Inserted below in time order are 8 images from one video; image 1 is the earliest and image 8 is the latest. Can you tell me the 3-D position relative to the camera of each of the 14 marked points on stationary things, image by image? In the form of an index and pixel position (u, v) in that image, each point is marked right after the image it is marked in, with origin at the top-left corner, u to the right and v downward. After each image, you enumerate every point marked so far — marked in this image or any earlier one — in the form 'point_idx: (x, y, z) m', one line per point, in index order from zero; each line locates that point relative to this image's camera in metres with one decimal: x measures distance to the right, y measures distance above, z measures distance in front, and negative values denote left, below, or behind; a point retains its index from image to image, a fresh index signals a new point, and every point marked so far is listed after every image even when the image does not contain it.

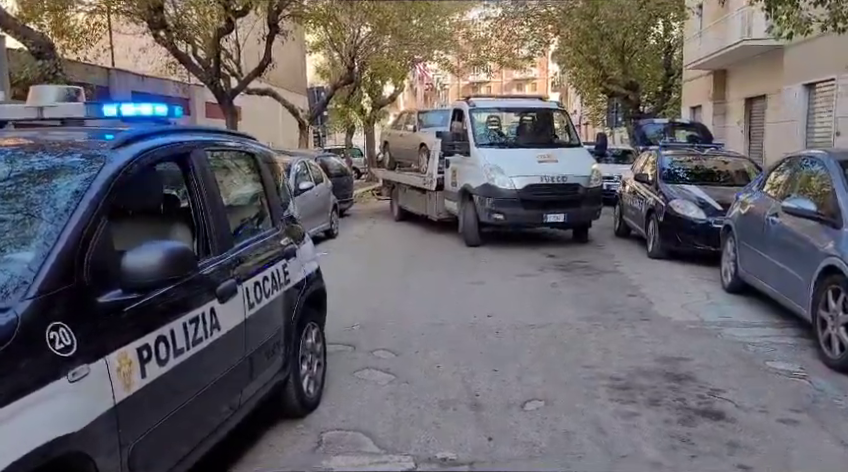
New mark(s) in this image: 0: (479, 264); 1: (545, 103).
0: (+0.8, -0.4, +11.5) m
1: (+2.1, +2.3, +14.5) m
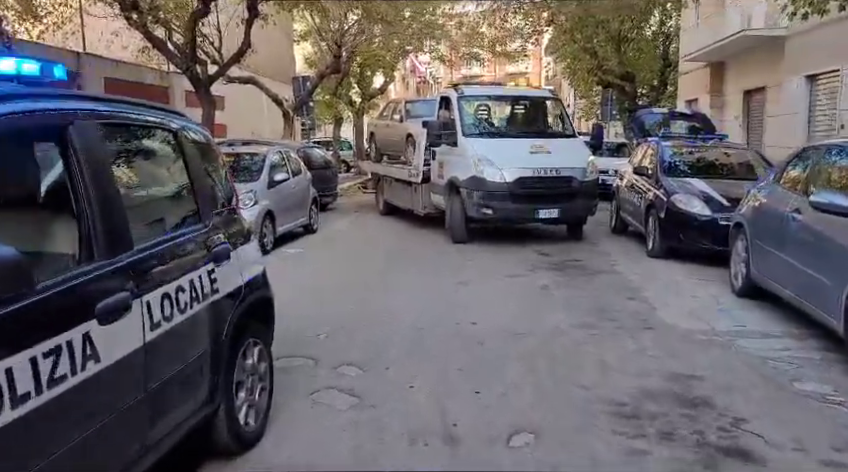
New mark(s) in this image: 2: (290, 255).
0: (+0.6, -0.3, +10.6) m
1: (+1.9, +2.4, +13.6) m
2: (-1.9, -0.3, +11.3) m
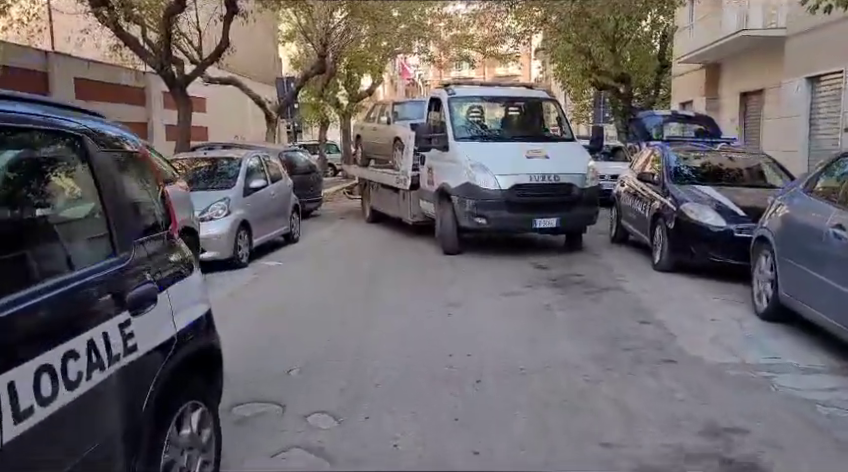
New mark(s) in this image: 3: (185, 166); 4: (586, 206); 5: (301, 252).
0: (+0.4, -0.5, +9.8) m
1: (+1.7, +2.3, +12.8) m
2: (-2.0, -0.4, +10.4) m
3: (-3.3, +1.0, +11.3) m
4: (+2.2, +0.4, +11.2) m
5: (-1.8, -0.3, +12.0) m
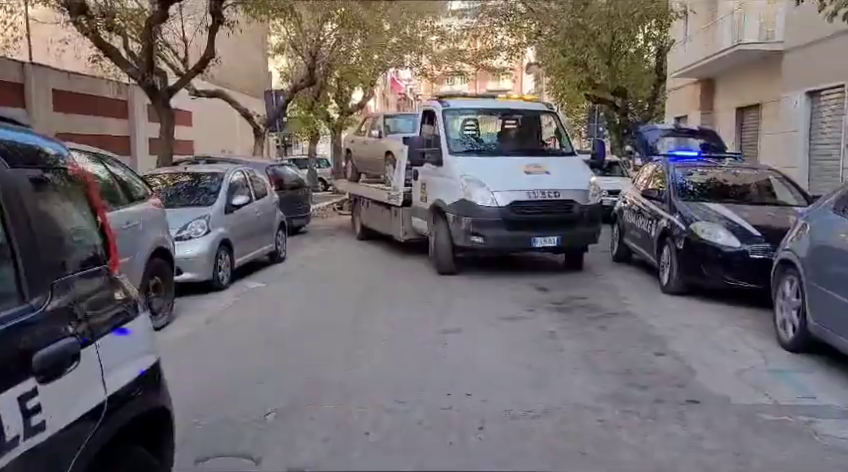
0: (+0.3, -0.7, +9.2) m
1: (+1.6, +2.0, +12.3) m
2: (-2.1, -0.6, +9.8) m
3: (-3.4, +0.7, +10.7) m
4: (+2.1, +0.1, +10.6) m
5: (-1.9, -0.5, +11.4) m
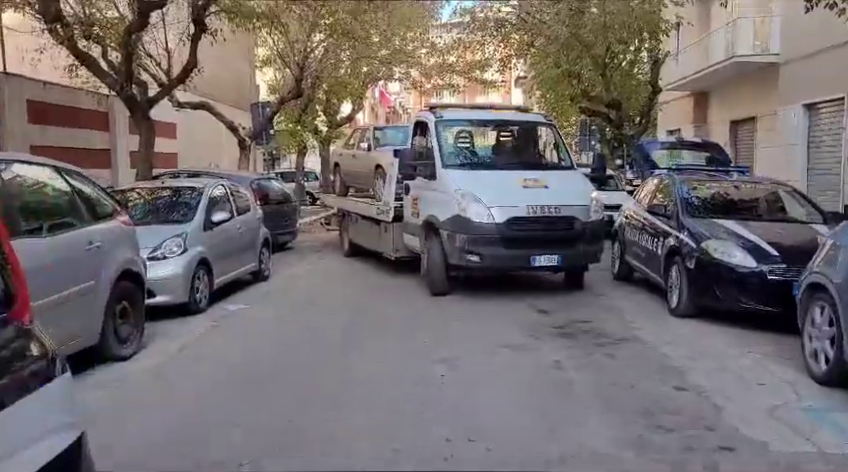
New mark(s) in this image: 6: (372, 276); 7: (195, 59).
0: (+0.3, -0.9, +8.6) m
1: (+1.5, +1.7, +11.7) m
2: (-2.2, -0.9, +9.1) m
3: (-3.5, +0.5, +10.1) m
4: (+2.0, -0.1, +10.0) m
5: (-2.0, -0.8, +10.7) m
6: (-0.8, -0.6, +12.4) m
7: (-4.1, +3.2, +14.6) m
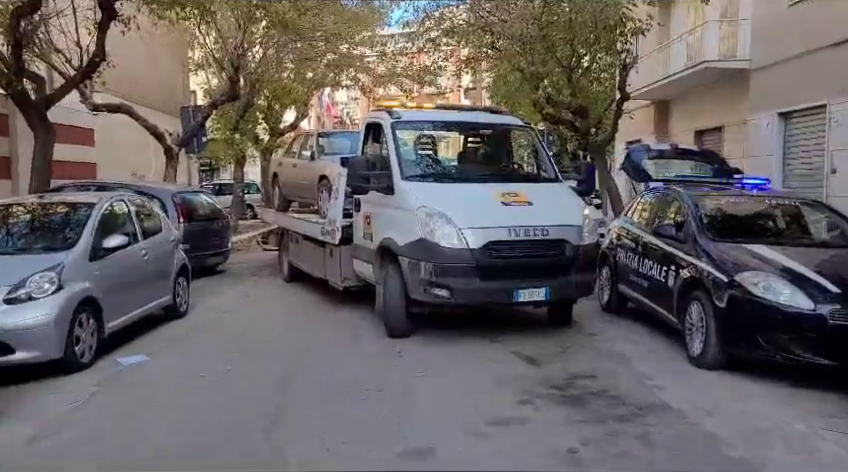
0: (-0.1, -1.2, +6.6) m
1: (+0.9, +1.4, +9.8) m
2: (-2.6, -1.1, +7.0) m
3: (-3.9, +0.2, +7.9) m
4: (+1.6, -0.3, +8.2) m
5: (-2.5, -1.0, +8.6) m
6: (-1.4, -0.9, +10.4) m
7: (-4.8, +2.8, +12.3) m
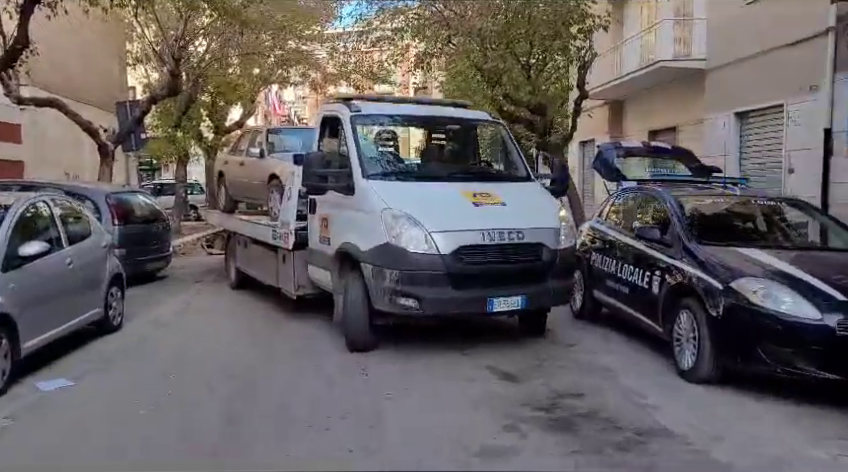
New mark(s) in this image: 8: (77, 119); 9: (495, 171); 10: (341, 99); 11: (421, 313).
0: (-0.3, -1.2, +5.9) m
1: (+0.5, +1.4, +9.2) m
2: (-2.8, -1.2, +6.1) m
3: (-4.2, +0.2, +6.9) m
4: (+1.3, -0.4, +7.5) m
5: (-2.9, -1.1, +7.7) m
6: (-1.8, -1.0, +9.5) m
7: (-5.4, +2.7, +11.3) m
8: (-7.5, +2.6, +17.9) m
9: (+0.7, +0.7, +8.6) m
10: (-1.0, +1.5, +9.3) m
11: (0.0, -0.7, +7.0) m
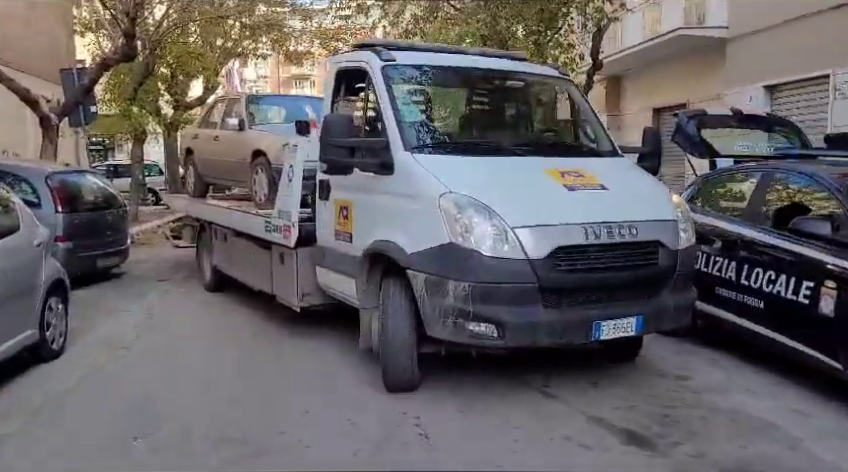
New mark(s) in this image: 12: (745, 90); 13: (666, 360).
0: (+0.2, -1.2, +3.7) m
1: (+0.9, +1.4, +7.0) m
2: (-2.3, -1.2, +3.8) m
3: (-3.7, +0.2, +4.5) m
4: (+1.7, -0.3, +5.5) m
5: (-2.4, -1.1, +5.4) m
6: (-1.5, -0.9, +7.3) m
7: (-5.2, +2.8, +8.8) m
8: (-7.6, +2.8, +15.3) m
9: (+1.1, +0.7, +6.5) m
10: (-0.6, +1.6, +7.1) m
11: (+0.4, -0.6, +4.9) m
12: (+7.2, +3.3, +18.4) m
13: (+1.9, -1.0, +6.3) m
